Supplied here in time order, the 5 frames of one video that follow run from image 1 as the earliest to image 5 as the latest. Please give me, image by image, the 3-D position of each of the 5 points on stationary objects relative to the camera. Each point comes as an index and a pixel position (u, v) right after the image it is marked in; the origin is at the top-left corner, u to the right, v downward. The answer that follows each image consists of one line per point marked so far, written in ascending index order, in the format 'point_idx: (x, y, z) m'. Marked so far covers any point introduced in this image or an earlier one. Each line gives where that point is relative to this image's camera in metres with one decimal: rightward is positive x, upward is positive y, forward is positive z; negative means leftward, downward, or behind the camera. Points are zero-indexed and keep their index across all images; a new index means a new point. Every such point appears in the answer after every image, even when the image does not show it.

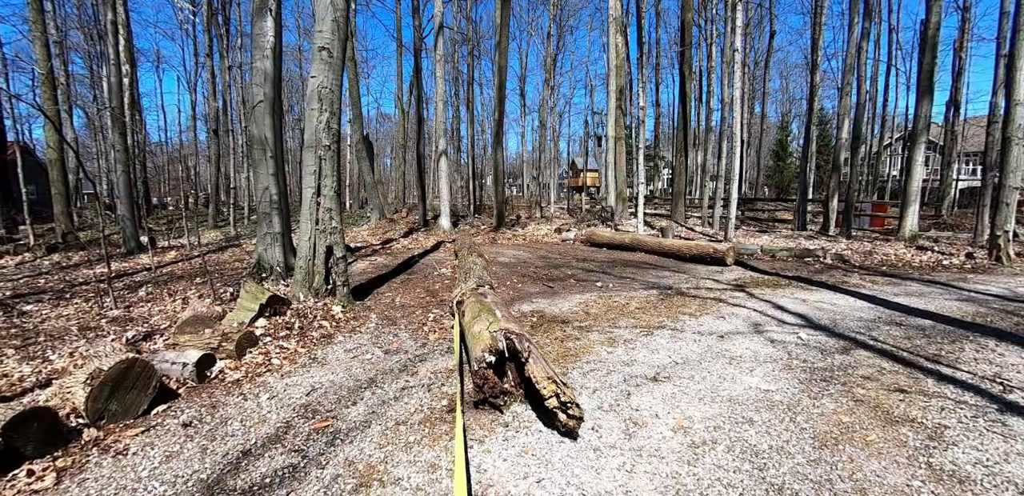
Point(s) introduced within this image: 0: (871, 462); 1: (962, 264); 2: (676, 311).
0: (+1.6, -1.0, +2.0) m
1: (+8.1, -0.3, +8.2) m
2: (+1.7, -0.7, +4.8) m
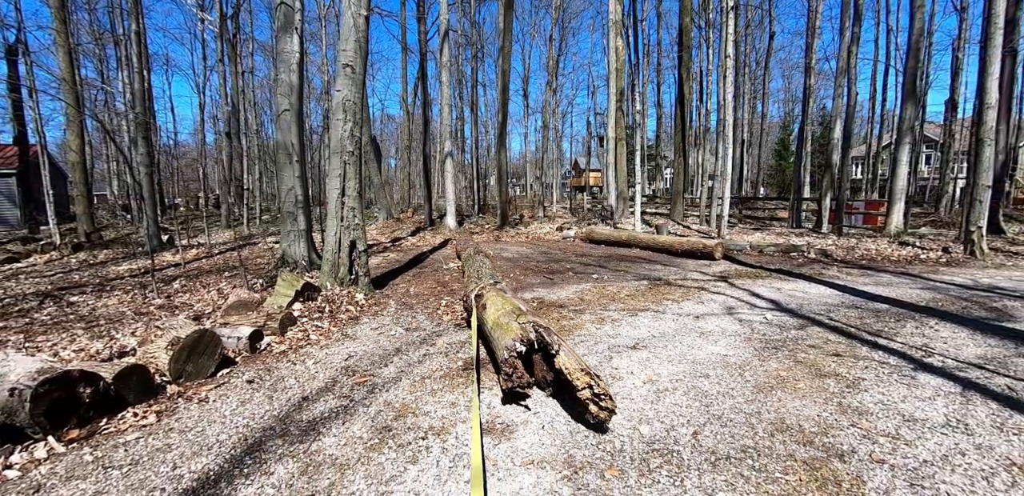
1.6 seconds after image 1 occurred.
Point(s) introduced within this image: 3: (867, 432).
0: (+1.6, -0.9, +2.6) m
1: (+8.1, -0.2, +8.7) m
2: (+1.8, -0.6, +5.4) m
3: (+1.8, -0.9, +2.3) m
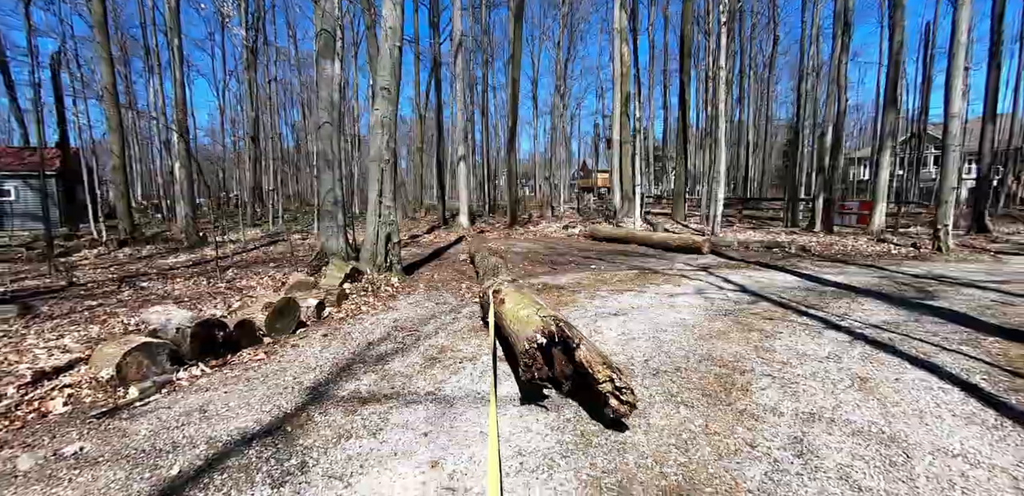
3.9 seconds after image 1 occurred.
0: (+1.7, -0.8, +3.6) m
1: (+8.3, -0.1, +9.6) m
2: (+1.9, -0.5, +6.4) m
3: (+1.9, -0.8, +3.3) m
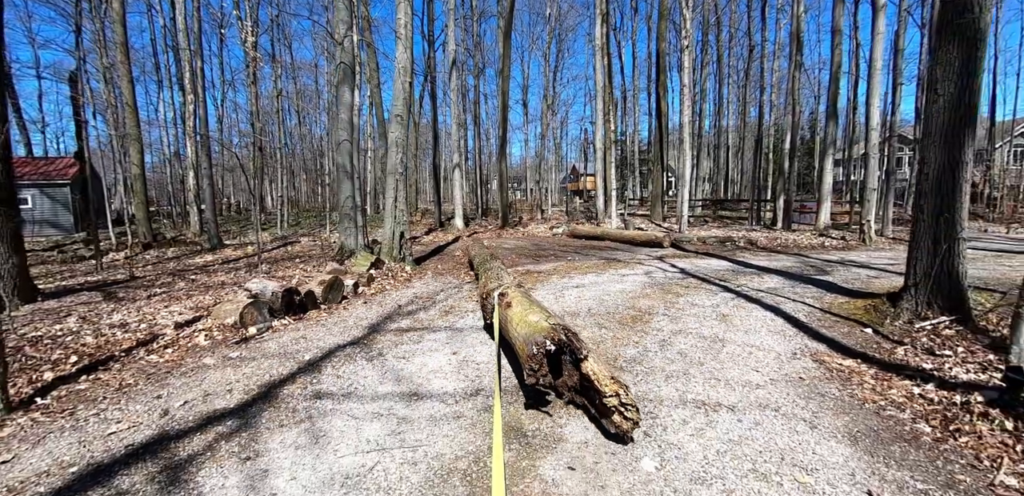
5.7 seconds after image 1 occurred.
0: (+1.6, -0.6, +5.3) m
1: (+8.1, +0.1, +11.4) m
2: (+1.7, -0.3, +8.0) m
3: (+1.7, -0.6, +5.0) m
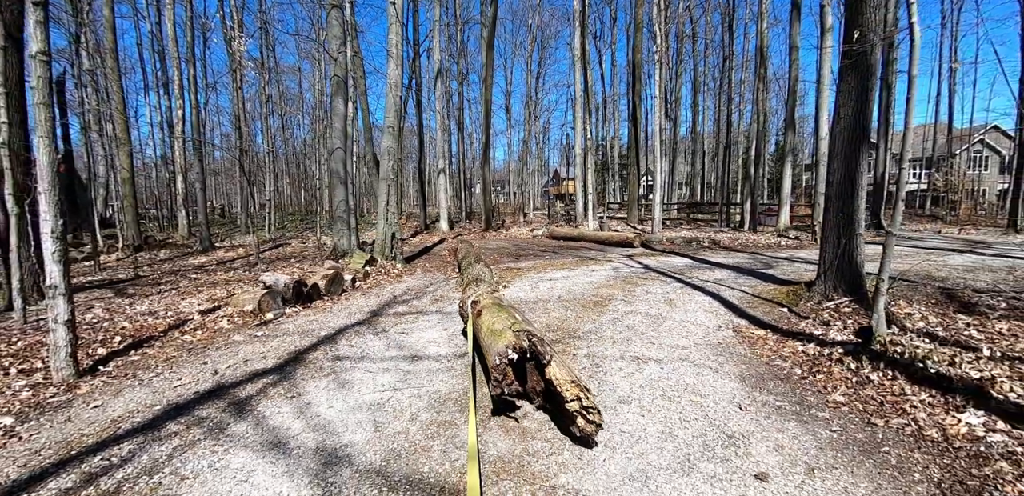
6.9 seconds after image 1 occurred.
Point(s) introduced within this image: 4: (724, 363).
0: (+1.3, -0.6, +6.2) m
1: (+7.6, +0.1, +12.5) m
2: (+1.4, -0.3, +8.9) m
3: (+1.5, -0.6, +5.9) m
4: (+1.7, -0.9, +3.7) m
